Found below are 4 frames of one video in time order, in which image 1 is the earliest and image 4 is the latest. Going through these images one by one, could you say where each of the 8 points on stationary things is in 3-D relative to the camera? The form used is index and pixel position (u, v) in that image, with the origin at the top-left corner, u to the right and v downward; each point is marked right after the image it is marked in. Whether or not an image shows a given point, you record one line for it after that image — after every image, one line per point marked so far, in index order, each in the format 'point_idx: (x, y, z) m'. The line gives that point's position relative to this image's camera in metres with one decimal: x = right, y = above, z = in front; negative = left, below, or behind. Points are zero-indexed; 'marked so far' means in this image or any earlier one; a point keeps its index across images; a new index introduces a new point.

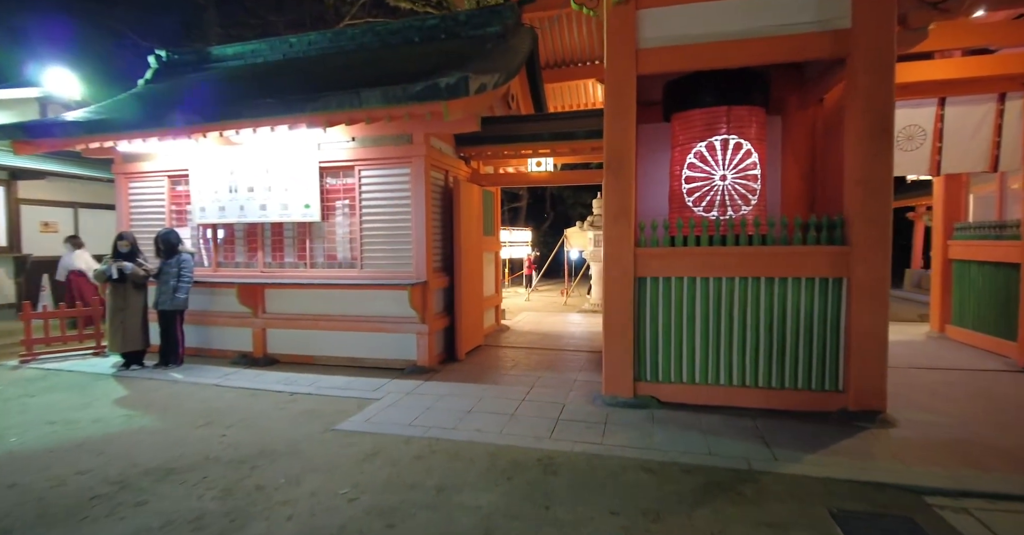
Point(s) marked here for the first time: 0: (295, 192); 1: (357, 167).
0: (-3.0, +1.1, +5.9) m
1: (-2.1, +1.4, +5.6) m
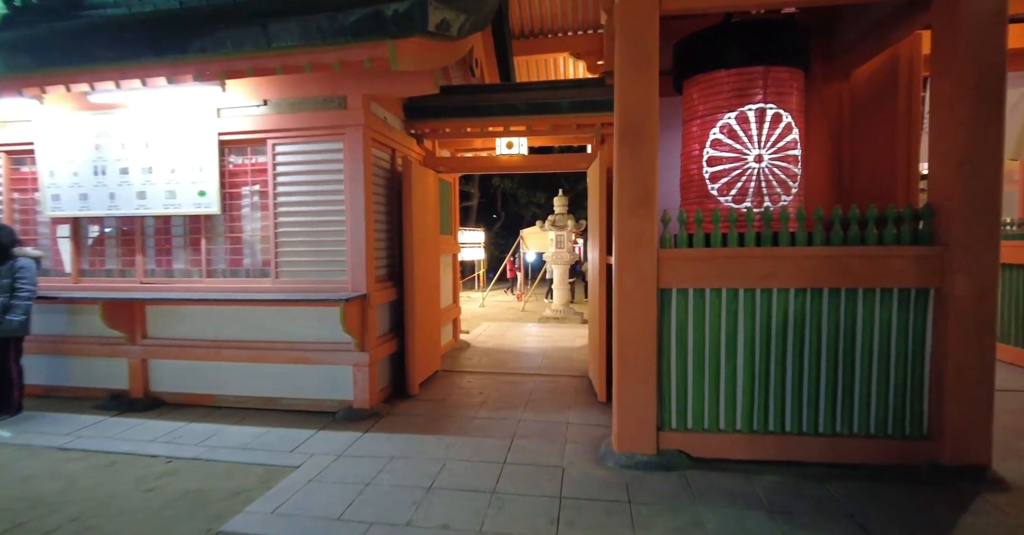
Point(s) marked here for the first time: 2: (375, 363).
0: (-3.4, +1.0, +4.3) m
1: (-2.4, +1.3, +4.2) m
2: (-1.3, -0.9, +4.1) m
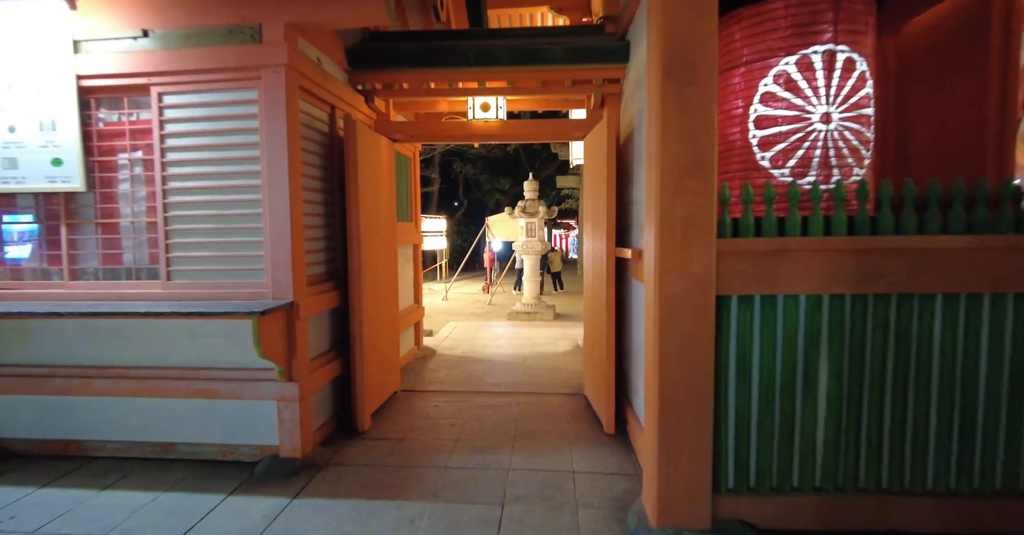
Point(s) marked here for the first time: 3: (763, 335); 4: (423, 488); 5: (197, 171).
0: (-3.6, +1.0, +3.1) m
1: (-2.6, +1.3, +3.0) m
2: (-1.4, -0.9, +3.0) m
3: (+1.2, -0.3, +2.1) m
4: (-0.6, -1.3, +2.6) m
5: (-2.3, +0.7, +3.0) m
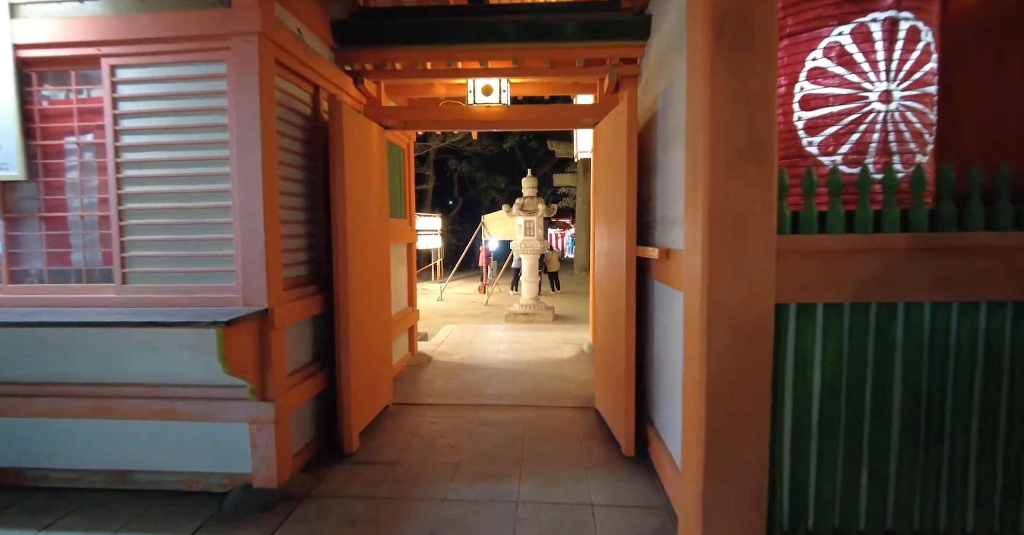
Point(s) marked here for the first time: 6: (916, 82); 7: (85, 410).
0: (-3.5, +1.0, +2.6) m
1: (-2.5, +1.3, +2.6) m
2: (-1.4, -0.9, +2.6) m
3: (+1.3, -0.3, +1.7) m
4: (-0.5, -1.4, +2.2) m
5: (-2.2, +0.7, +2.6) m
6: (+2.1, +0.9, +2.2) m
7: (-2.7, -0.9, +2.6) m
